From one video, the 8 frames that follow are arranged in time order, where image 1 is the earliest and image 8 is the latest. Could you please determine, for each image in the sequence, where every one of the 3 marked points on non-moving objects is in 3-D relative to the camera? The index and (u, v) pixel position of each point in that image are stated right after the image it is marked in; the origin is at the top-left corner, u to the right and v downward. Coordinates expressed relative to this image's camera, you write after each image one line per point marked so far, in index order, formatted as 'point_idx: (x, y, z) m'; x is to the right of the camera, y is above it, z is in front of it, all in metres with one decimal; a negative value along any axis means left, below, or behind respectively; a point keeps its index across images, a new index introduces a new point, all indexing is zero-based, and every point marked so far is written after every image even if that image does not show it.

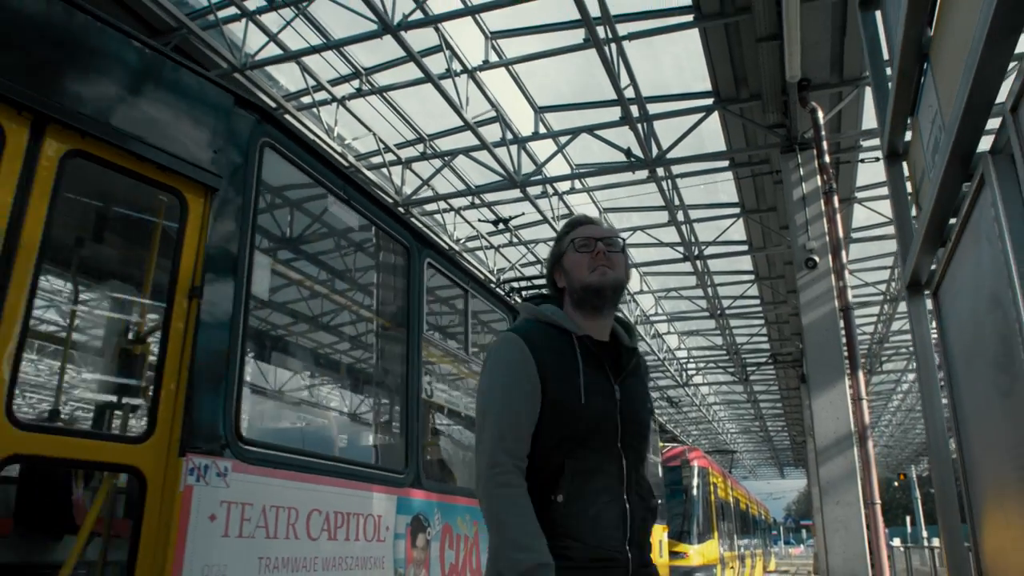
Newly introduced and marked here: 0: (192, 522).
0: (-1.0, -0.7, +2.5) m
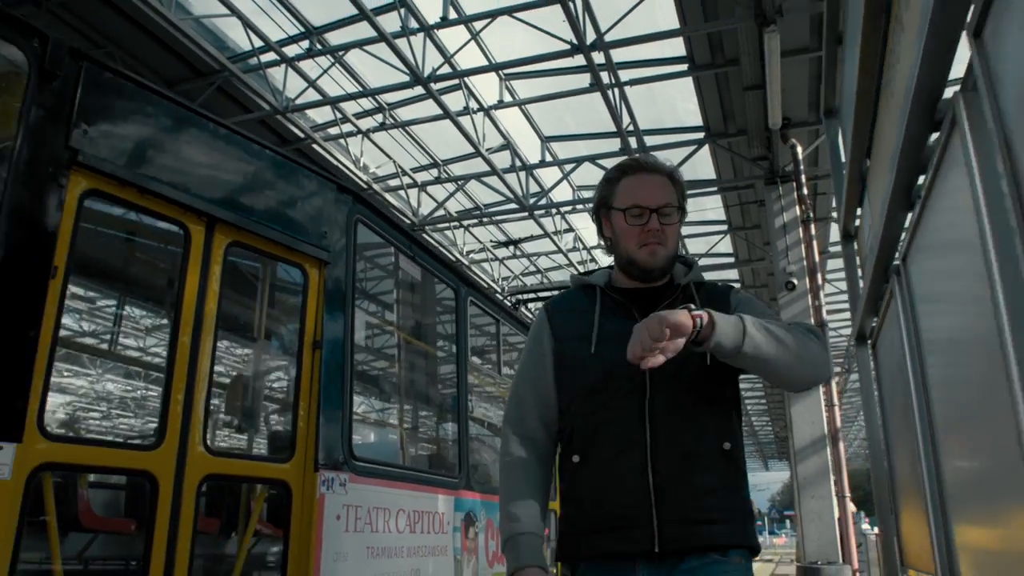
0: (-0.8, -1.0, +3.4) m
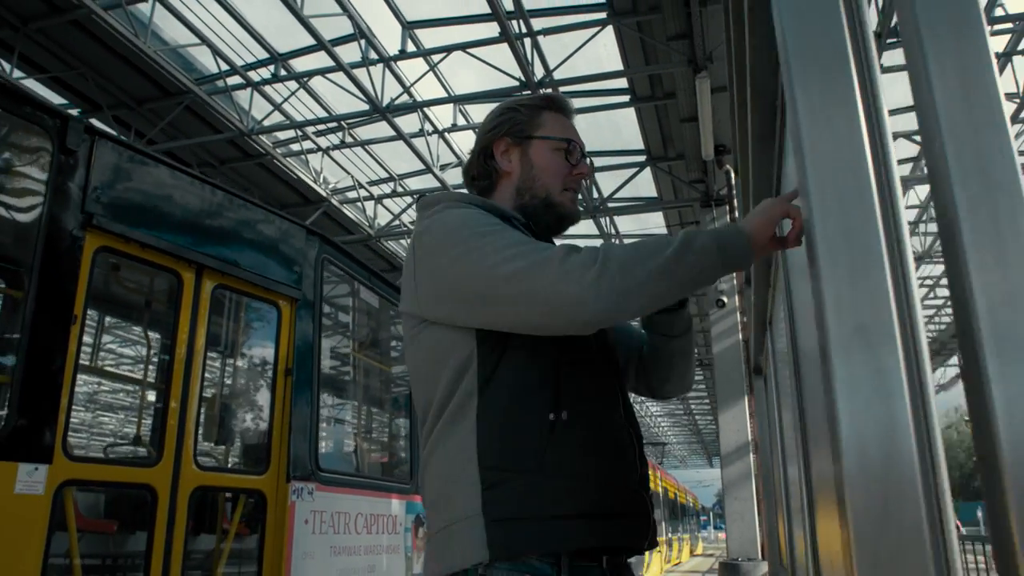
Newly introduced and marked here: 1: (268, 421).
0: (-1.0, -1.1, +3.9) m
1: (-1.2, -0.7, +4.0) m
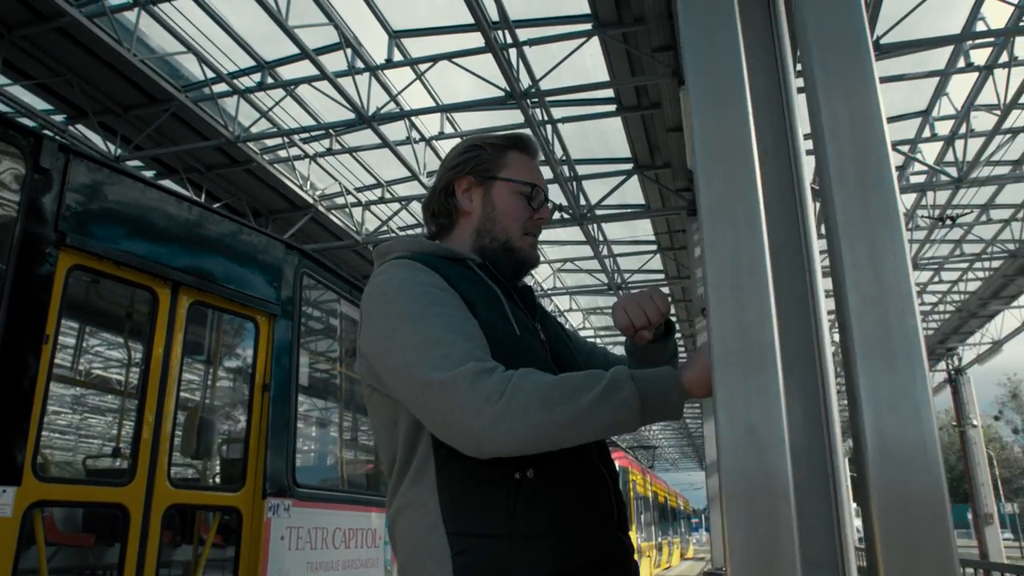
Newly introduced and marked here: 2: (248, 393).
0: (-1.2, -1.2, +3.9) m
1: (-1.3, -0.7, +4.0) m
2: (-1.3, -0.5, +4.1) m
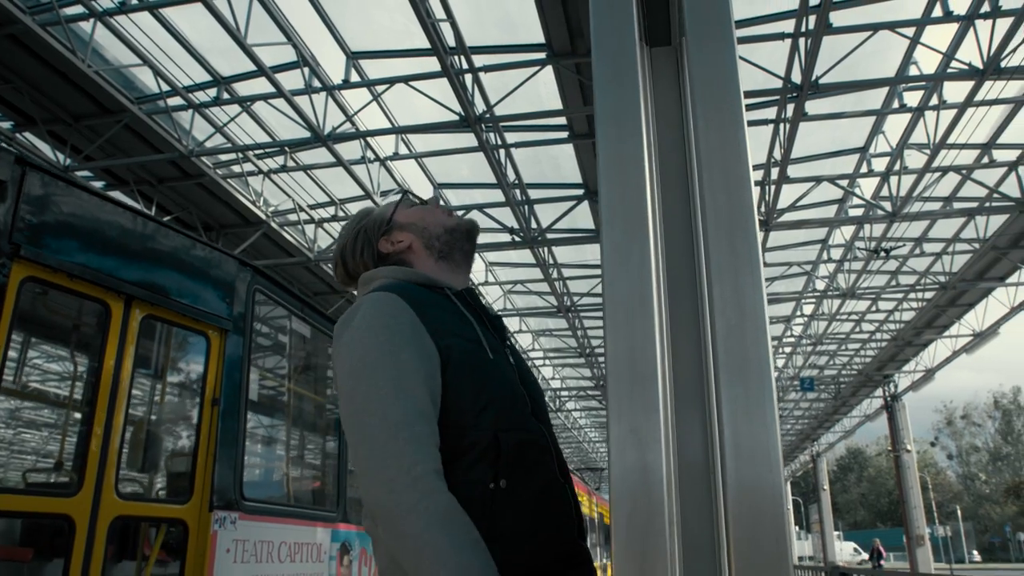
0: (-1.4, -1.3, +3.9) m
1: (-1.6, -0.8, +4.0) m
2: (-1.6, -0.6, +4.1) m
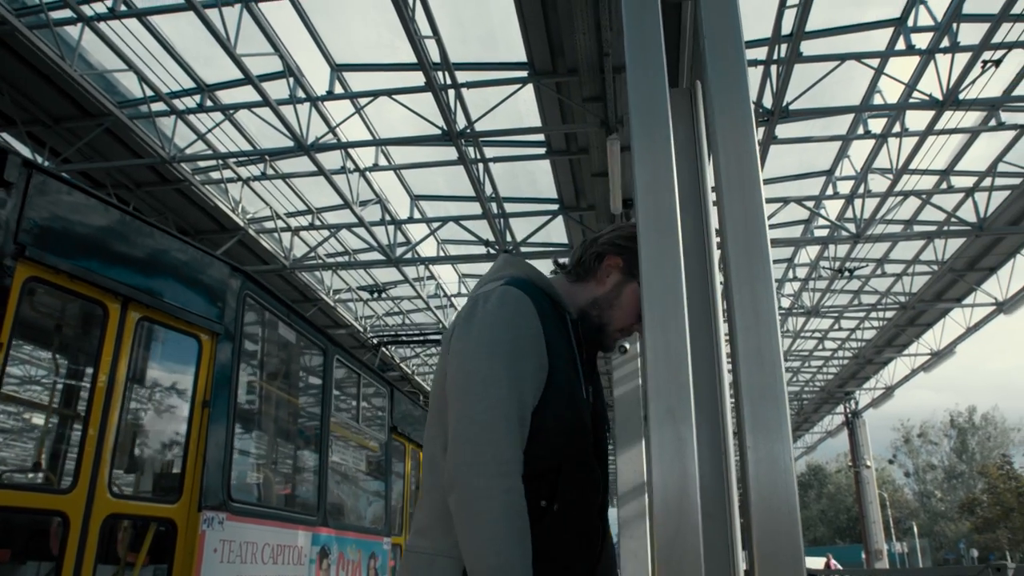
0: (-1.5, -1.3, +4.0) m
1: (-1.7, -0.8, +4.1) m
2: (-1.7, -0.6, +4.2) m
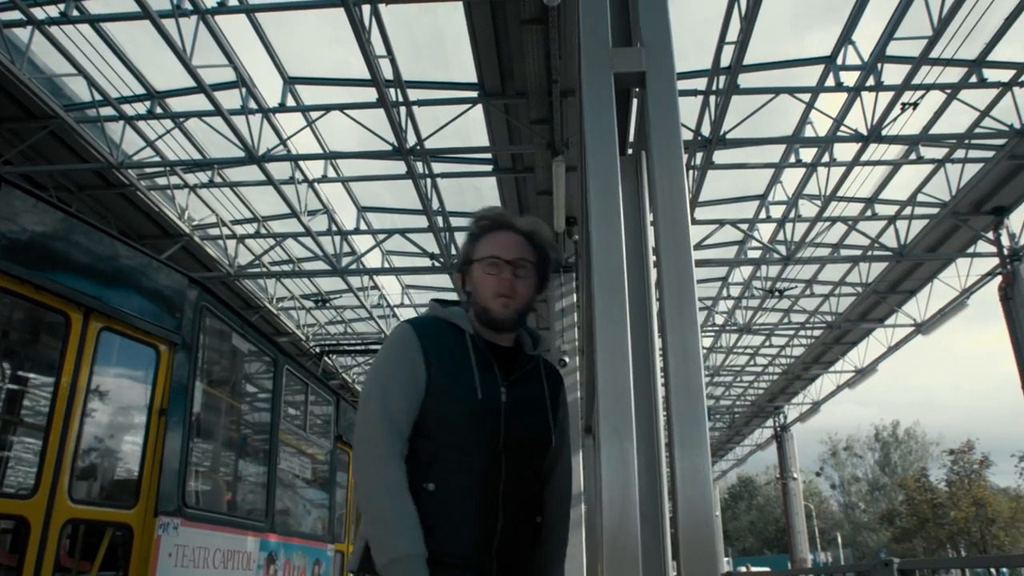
0: (-1.8, -1.4, +4.1) m
1: (-1.9, -0.9, +4.2) m
2: (-1.9, -0.7, +4.3) m
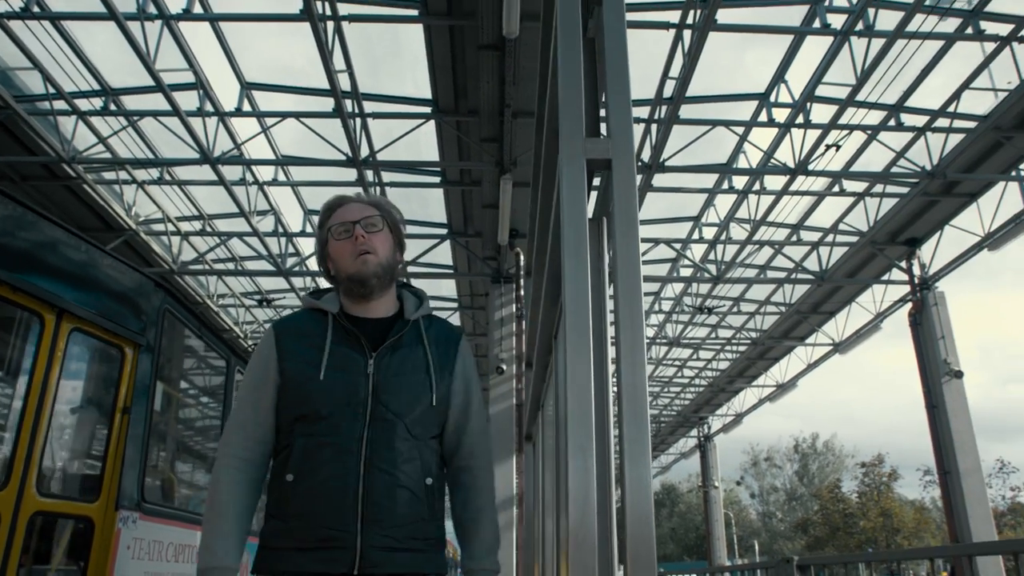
0: (-2.1, -1.4, +4.3) m
1: (-2.2, -0.9, +4.4) m
2: (-2.2, -0.7, +4.5) m
